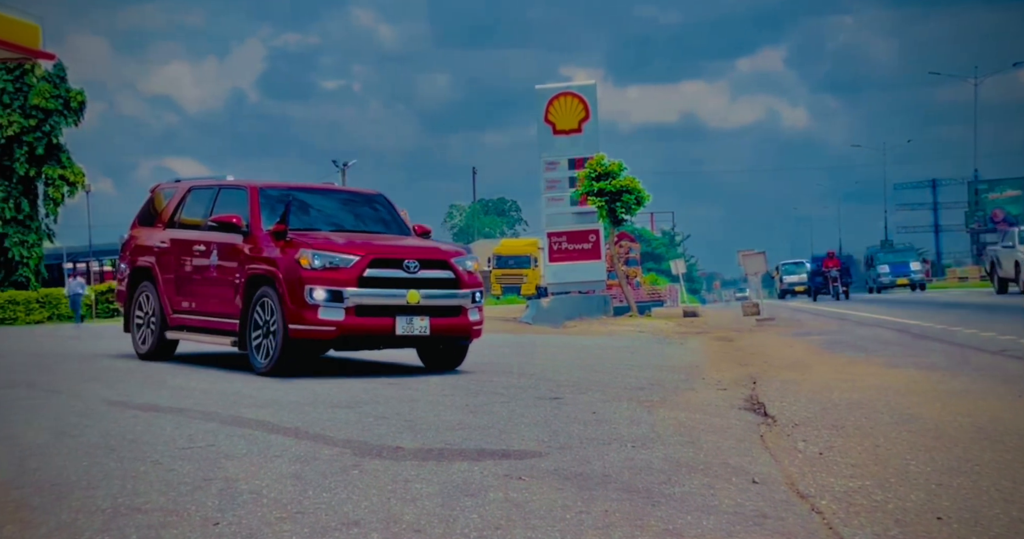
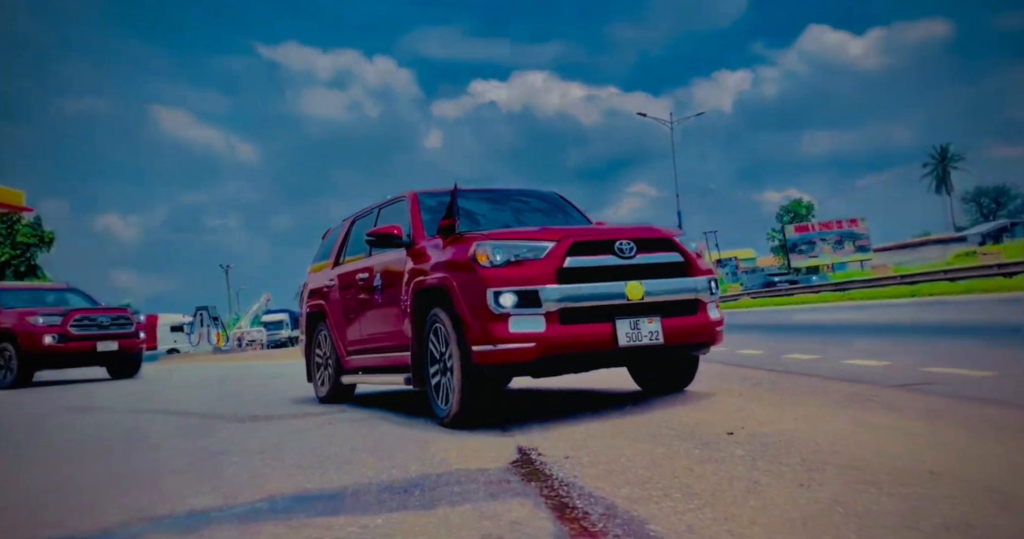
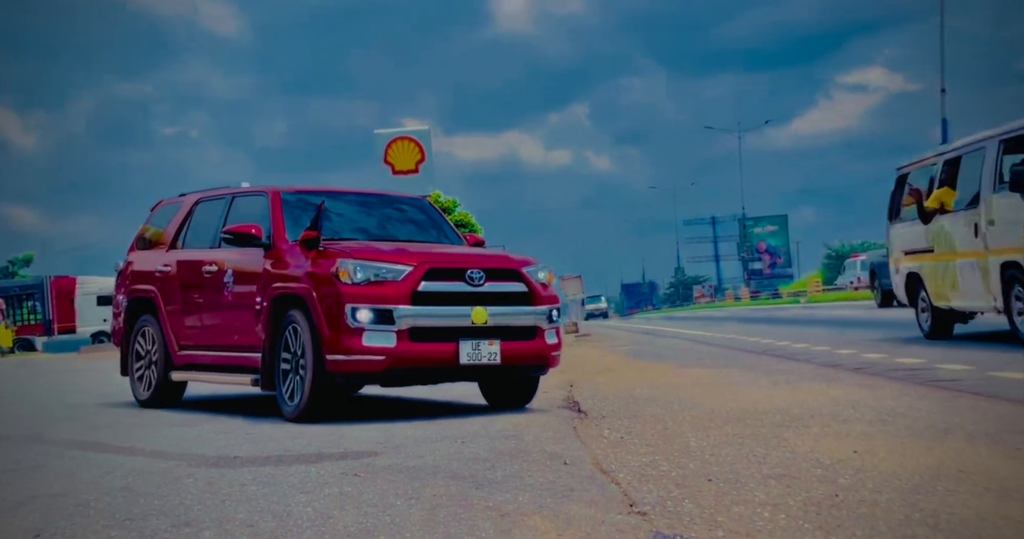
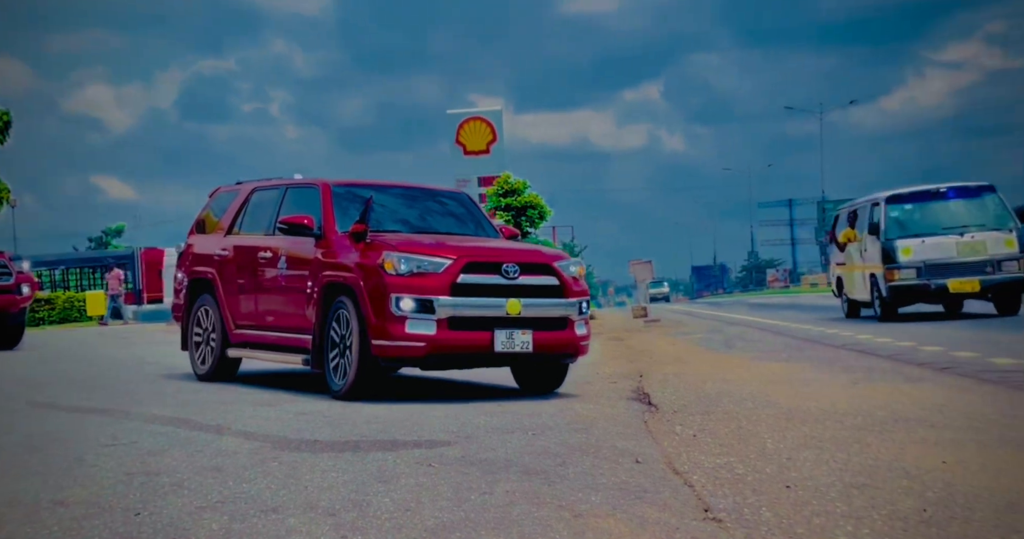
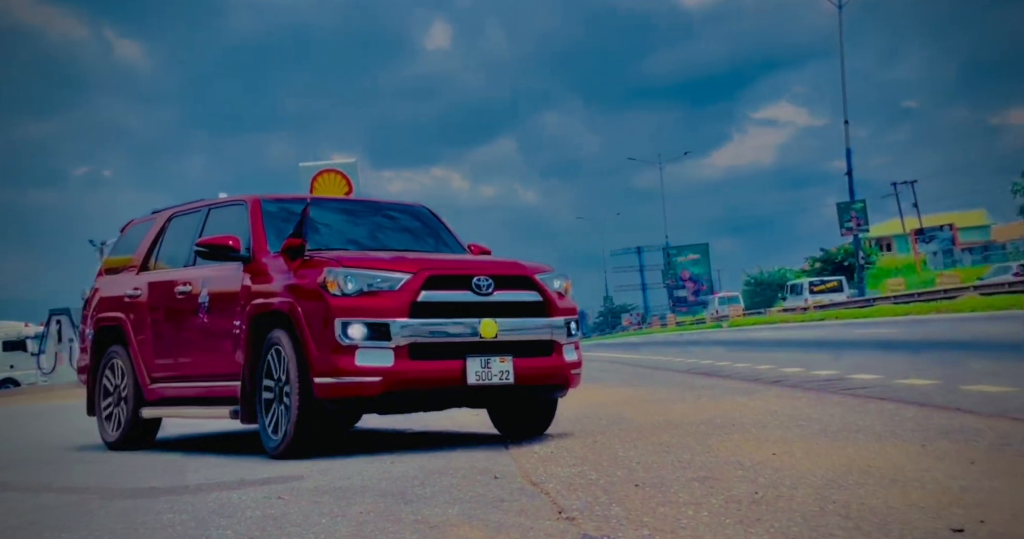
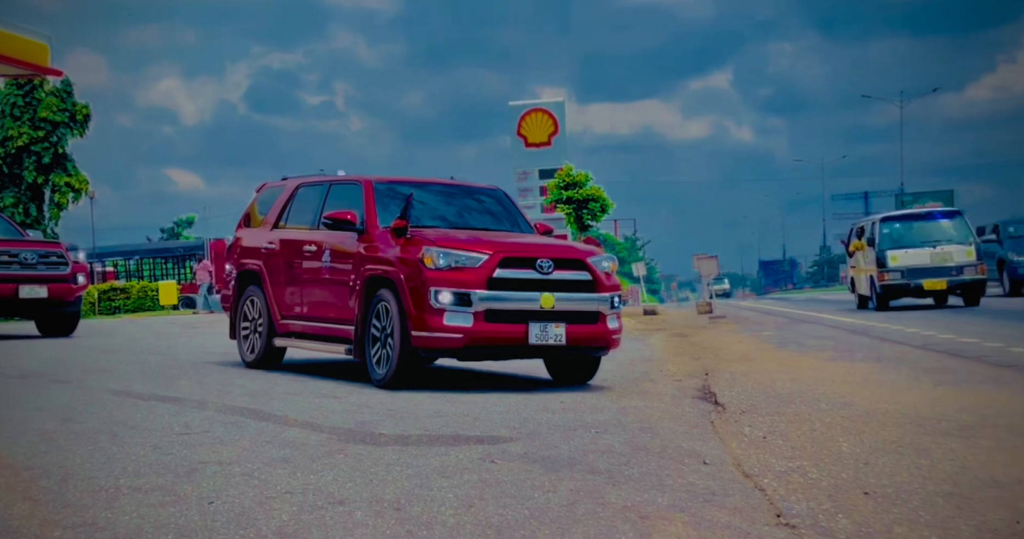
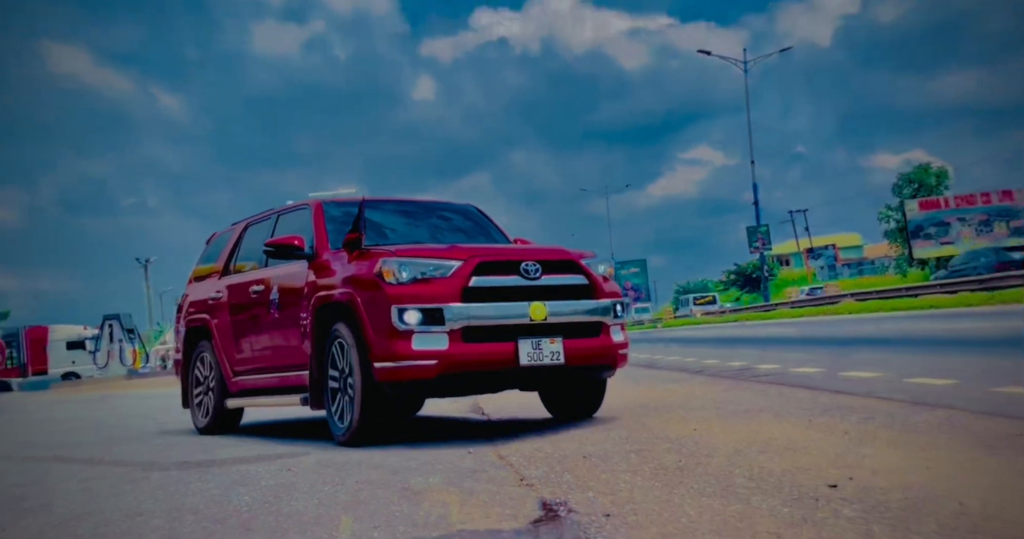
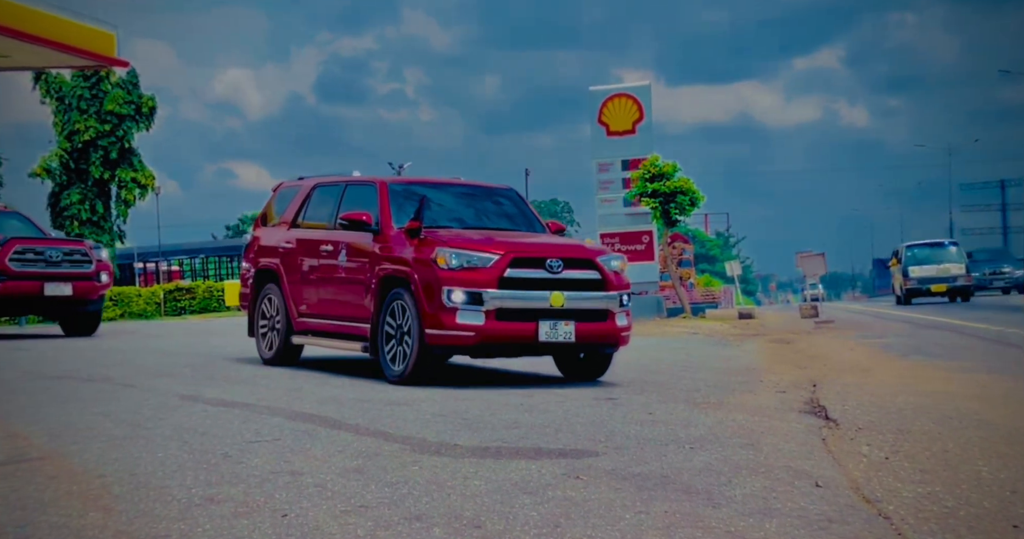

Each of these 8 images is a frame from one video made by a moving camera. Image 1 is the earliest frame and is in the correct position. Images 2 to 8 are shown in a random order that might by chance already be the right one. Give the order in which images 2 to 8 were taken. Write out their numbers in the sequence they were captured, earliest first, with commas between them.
8, 6, 4, 3, 5, 7, 2
